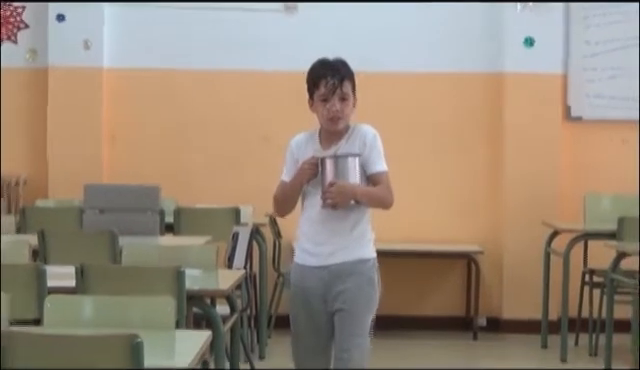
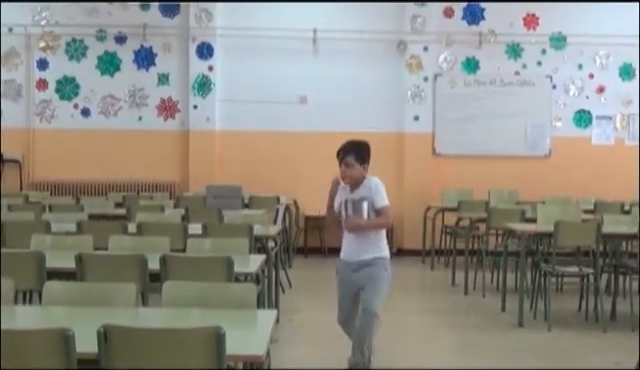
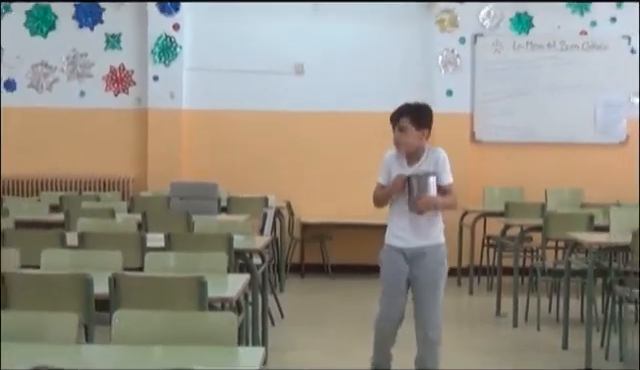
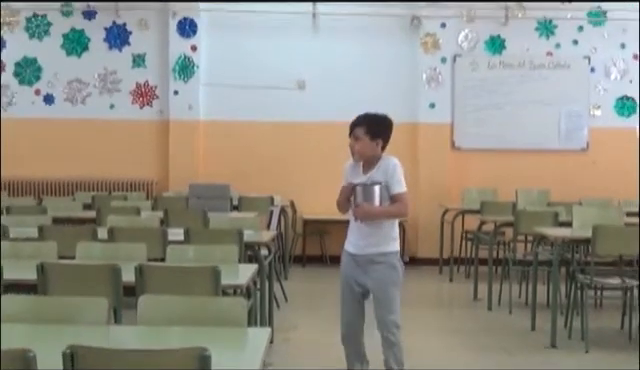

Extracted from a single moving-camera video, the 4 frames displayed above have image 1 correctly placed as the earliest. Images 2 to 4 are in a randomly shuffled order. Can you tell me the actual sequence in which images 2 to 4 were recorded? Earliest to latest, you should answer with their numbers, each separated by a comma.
3, 4, 2
